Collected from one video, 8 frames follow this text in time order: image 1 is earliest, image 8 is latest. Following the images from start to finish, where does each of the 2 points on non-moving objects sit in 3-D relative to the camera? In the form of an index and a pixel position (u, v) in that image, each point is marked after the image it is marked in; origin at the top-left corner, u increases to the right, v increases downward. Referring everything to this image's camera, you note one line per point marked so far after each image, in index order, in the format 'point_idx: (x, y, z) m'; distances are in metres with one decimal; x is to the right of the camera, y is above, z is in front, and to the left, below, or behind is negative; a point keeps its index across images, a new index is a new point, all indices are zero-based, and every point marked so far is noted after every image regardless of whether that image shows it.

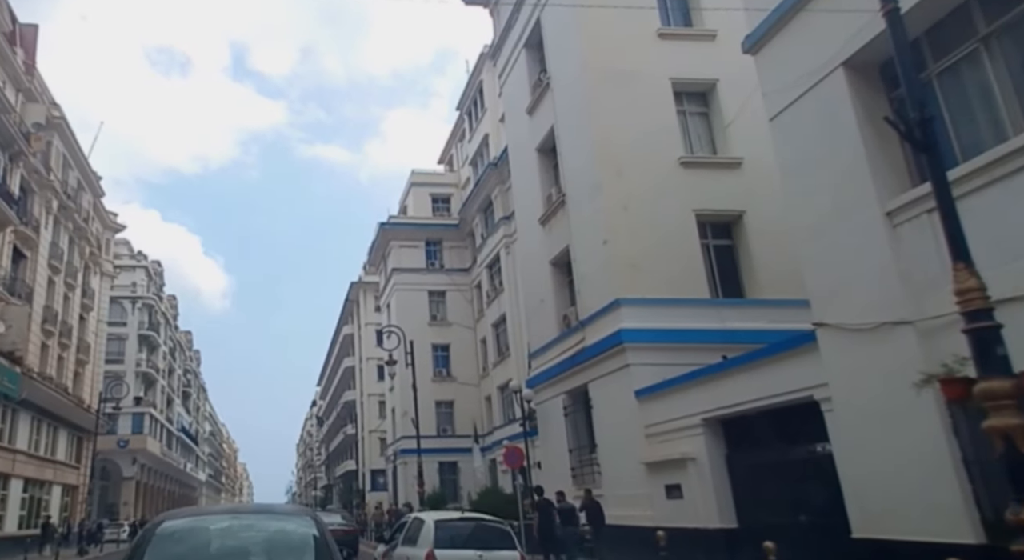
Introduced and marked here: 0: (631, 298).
0: (+2.3, -0.4, +15.5) m
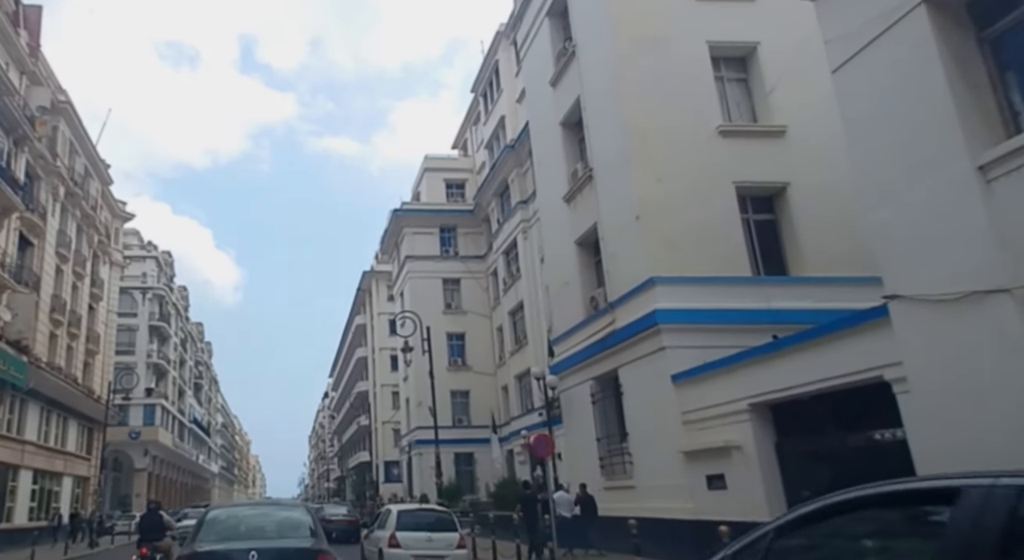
0: (+2.8, +0.1, +14.5) m
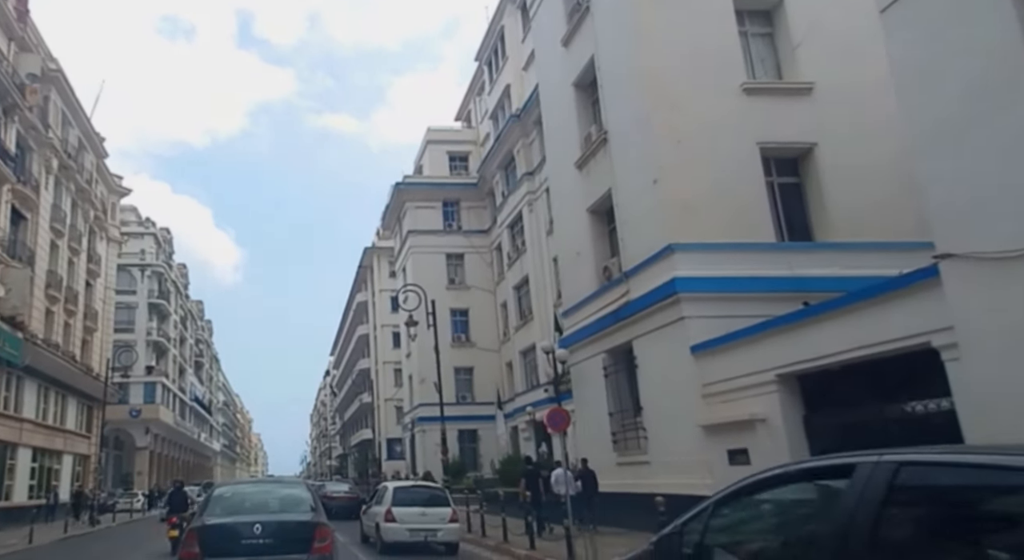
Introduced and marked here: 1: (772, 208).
0: (+3.1, +0.7, +13.8) m
1: (+4.8, +1.3, +14.4) m
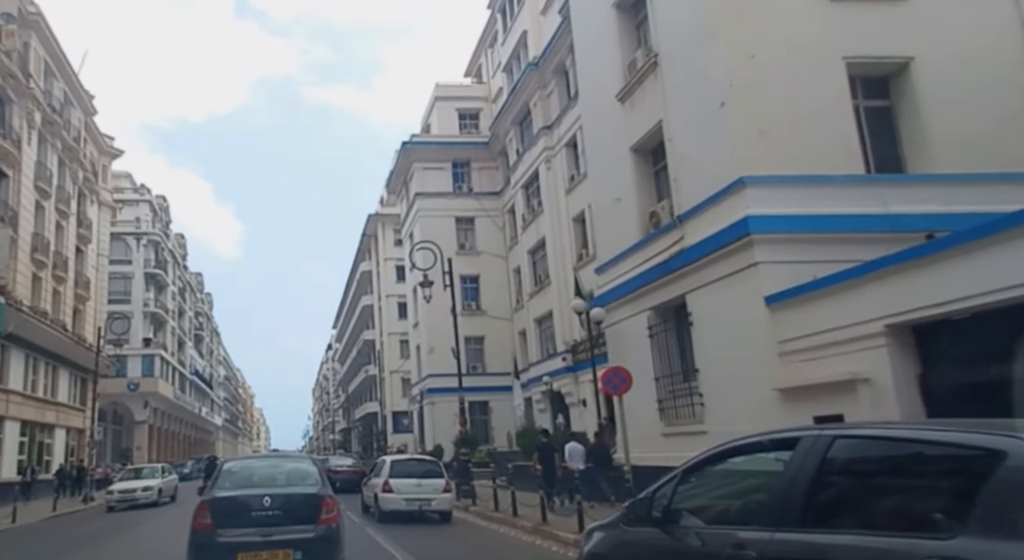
0: (+3.7, +1.6, +11.7) m
1: (+5.4, +2.3, +12.3) m
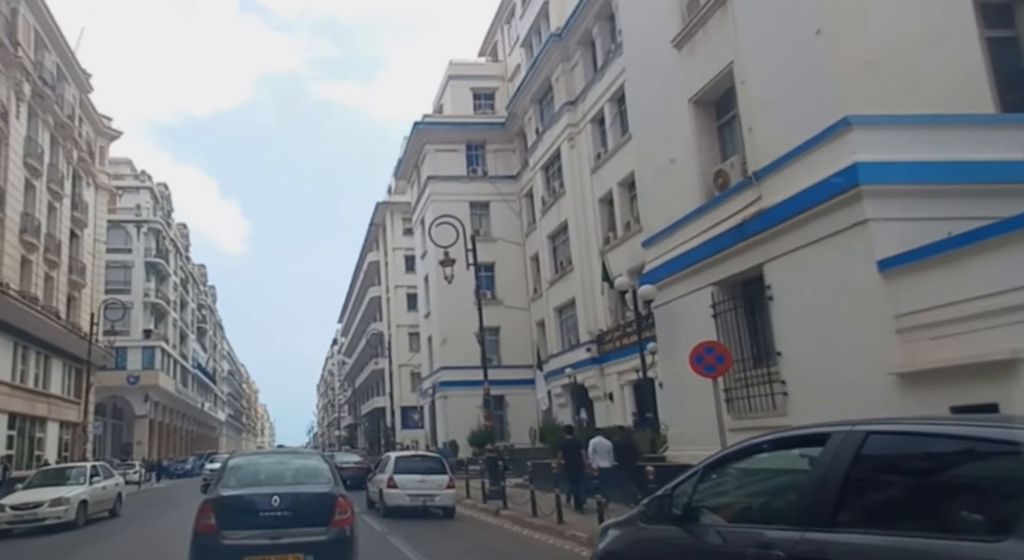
0: (+4.4, +2.0, +9.7) m
1: (+6.1, +2.7, +10.2) m
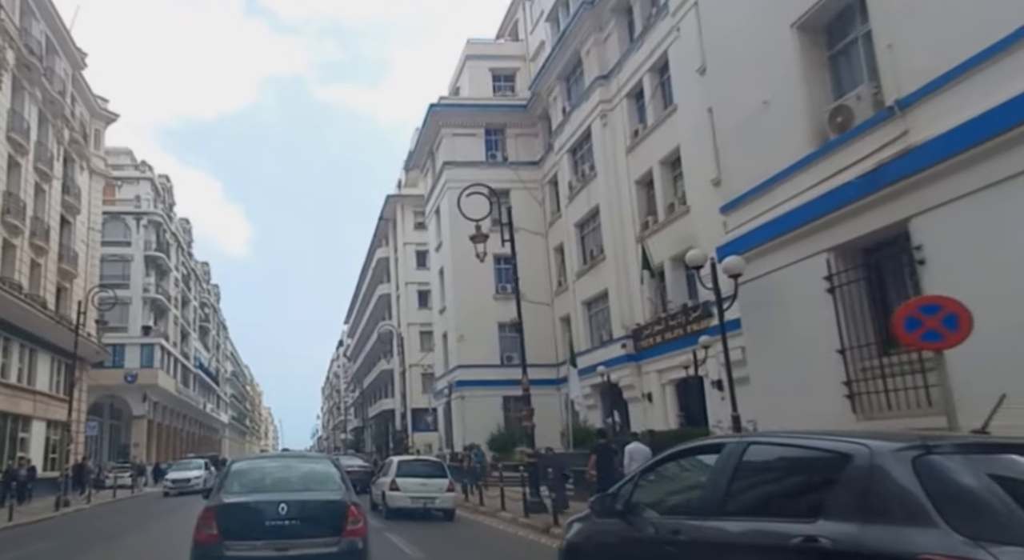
0: (+5.2, +2.5, +7.1) m
1: (+7.0, +3.2, +7.6) m
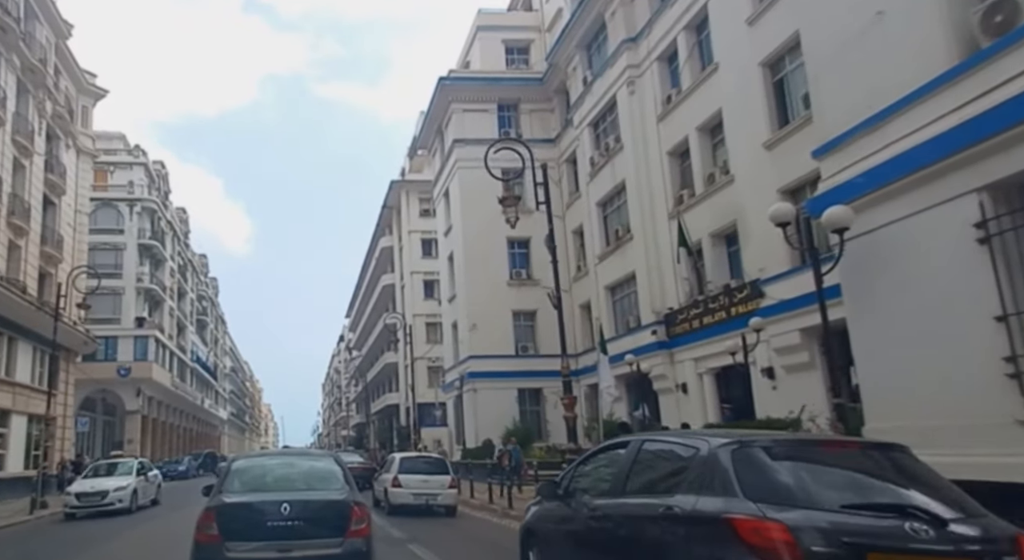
0: (+5.9, +3.0, +4.8) m
1: (+7.6, +3.7, +5.3) m
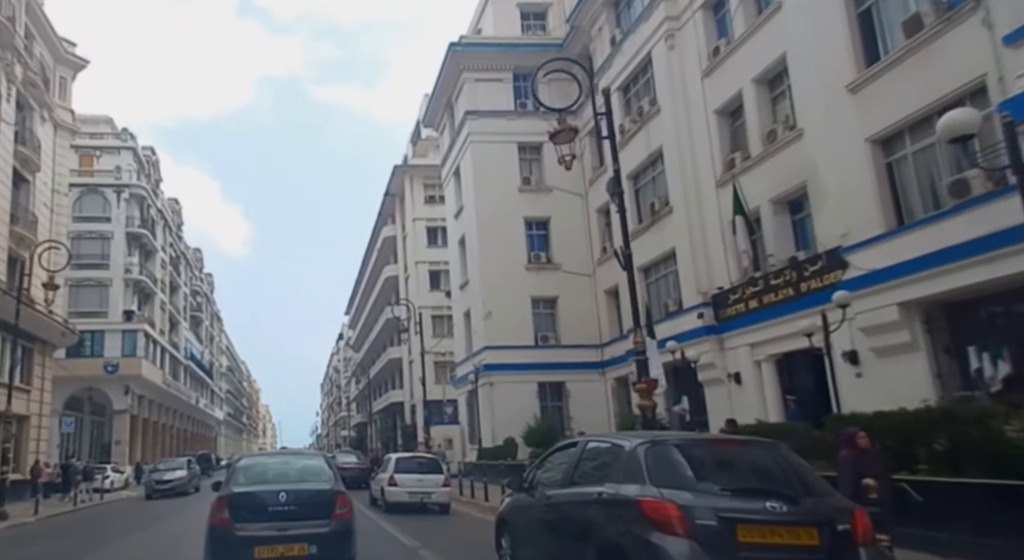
0: (+6.7, +3.7, +1.9) m
1: (+8.4, +4.4, +2.5) m
